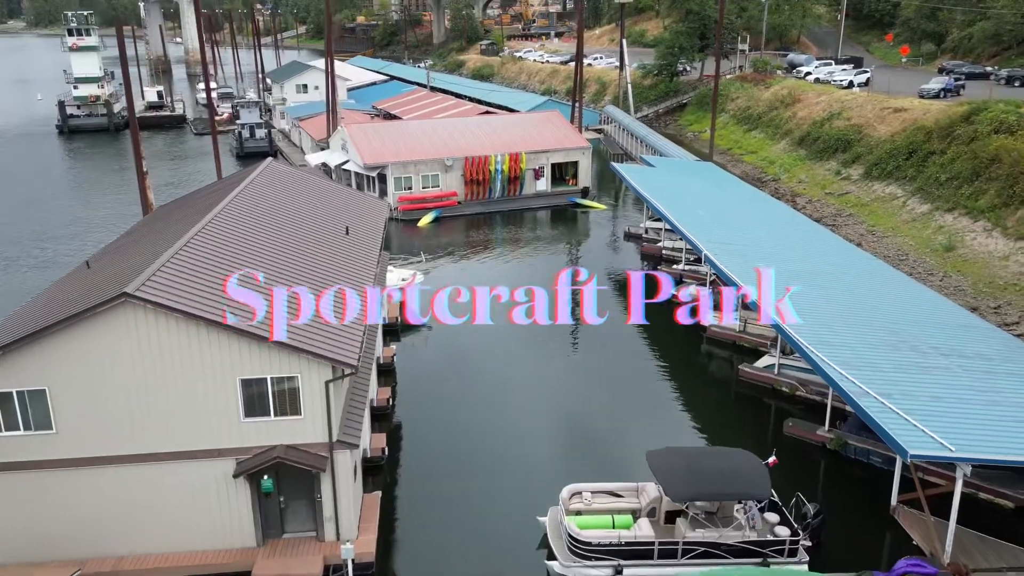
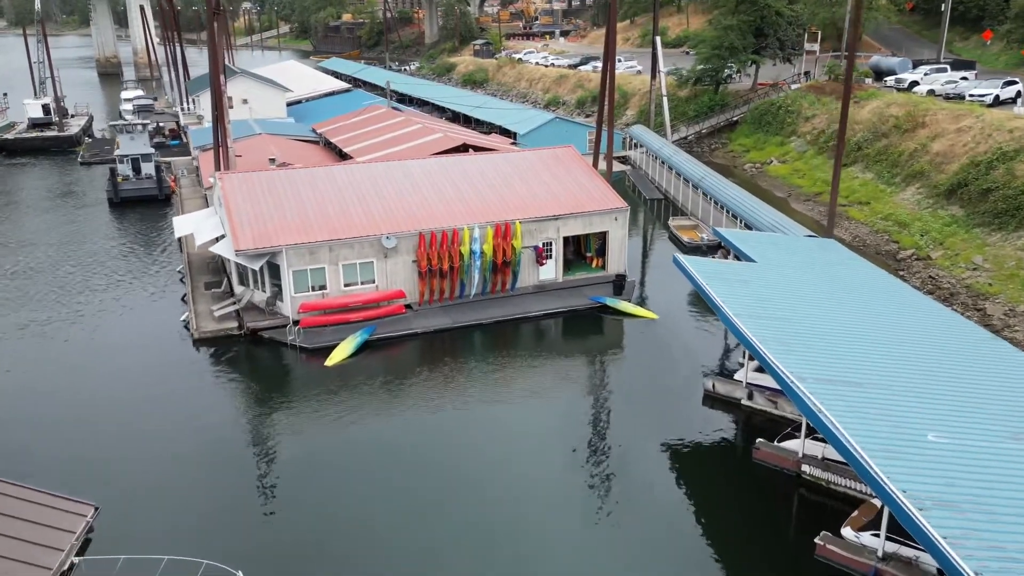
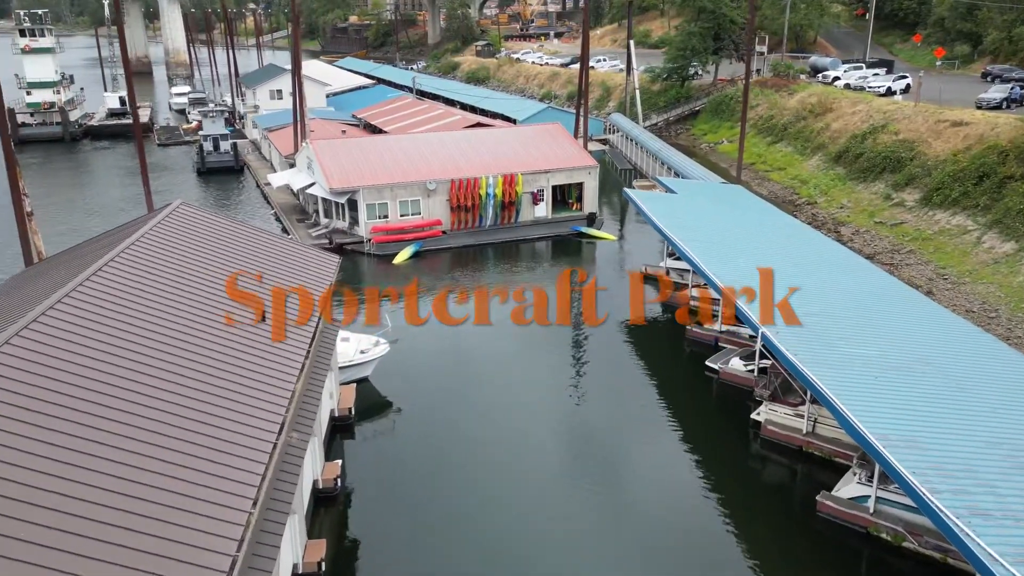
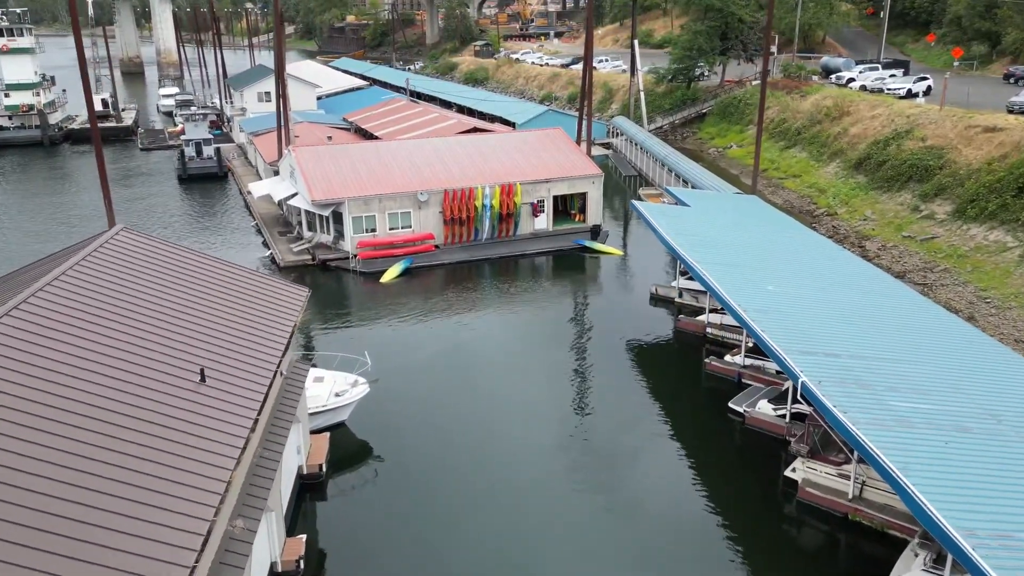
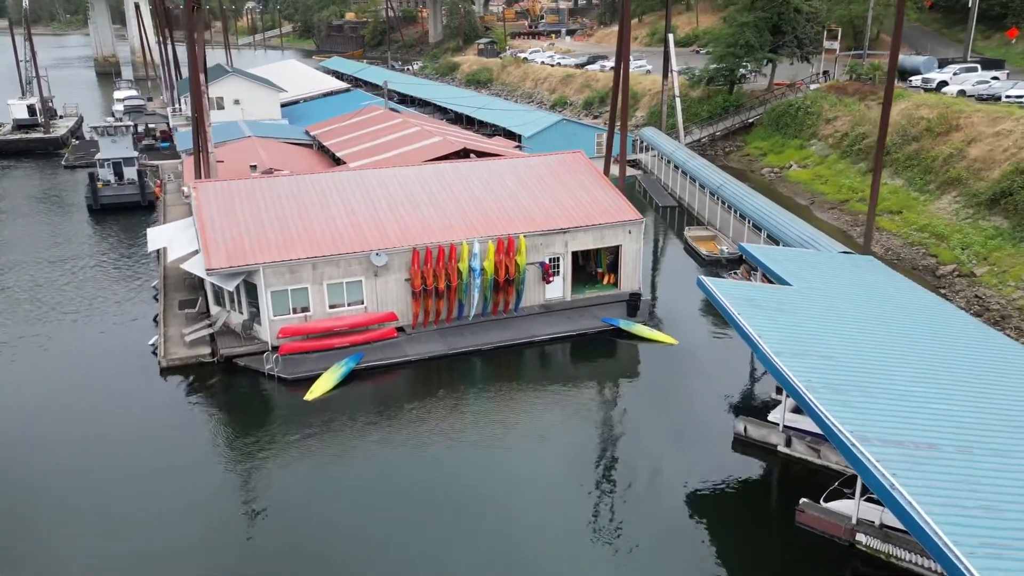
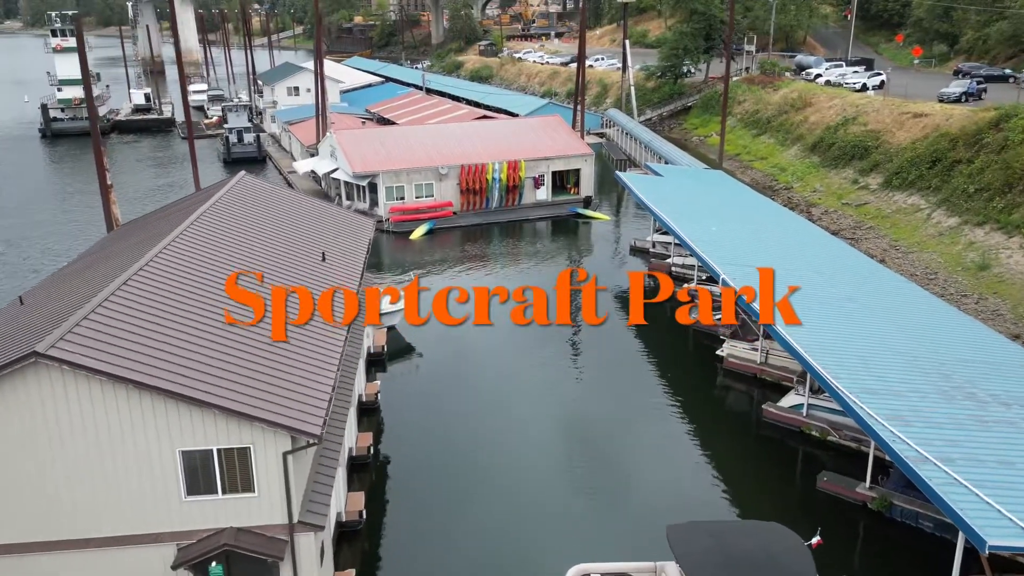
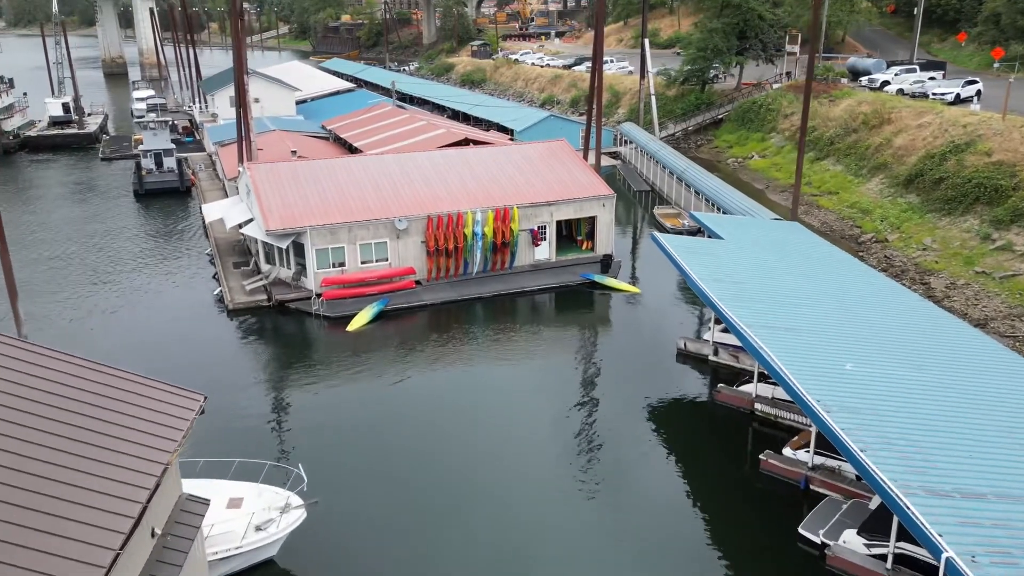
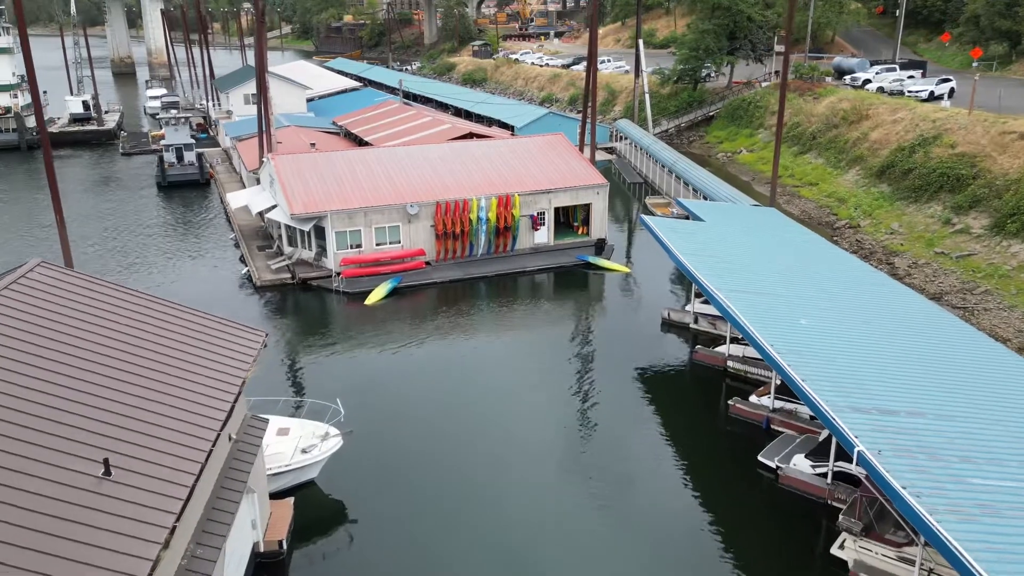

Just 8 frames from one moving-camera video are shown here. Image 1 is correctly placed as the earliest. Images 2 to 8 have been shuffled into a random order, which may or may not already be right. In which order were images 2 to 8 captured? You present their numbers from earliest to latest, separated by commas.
6, 3, 4, 8, 7, 2, 5
